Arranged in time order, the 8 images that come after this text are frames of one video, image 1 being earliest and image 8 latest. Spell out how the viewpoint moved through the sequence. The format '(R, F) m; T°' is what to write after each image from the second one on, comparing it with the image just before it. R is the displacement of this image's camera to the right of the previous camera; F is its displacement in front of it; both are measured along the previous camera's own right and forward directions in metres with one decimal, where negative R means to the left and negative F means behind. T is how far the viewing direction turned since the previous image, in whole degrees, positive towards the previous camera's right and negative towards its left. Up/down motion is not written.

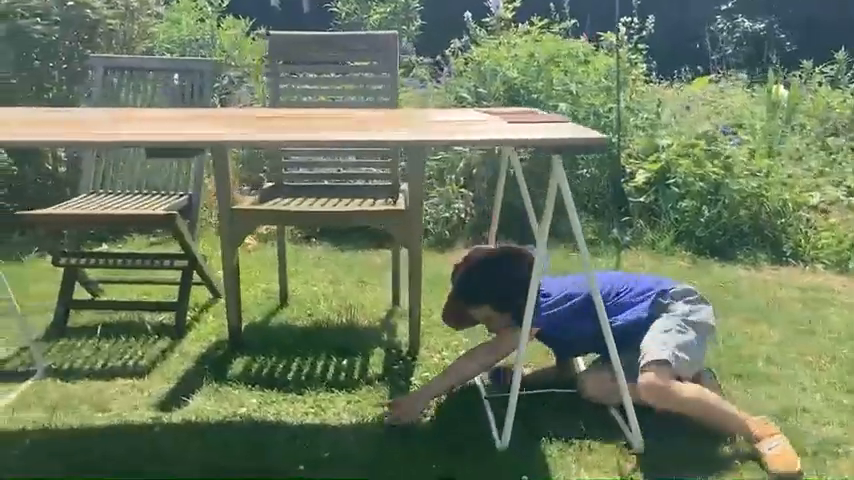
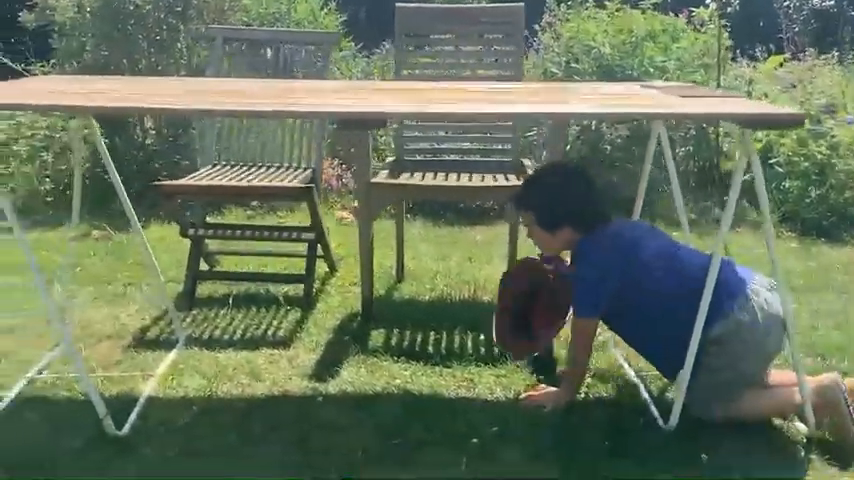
(-0.5, 0.0) m; -2°
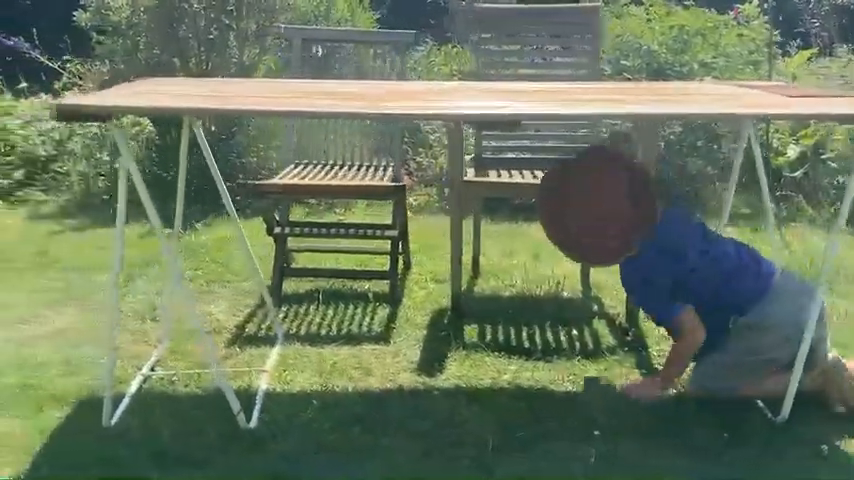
(-0.4, -0.1) m; 0°
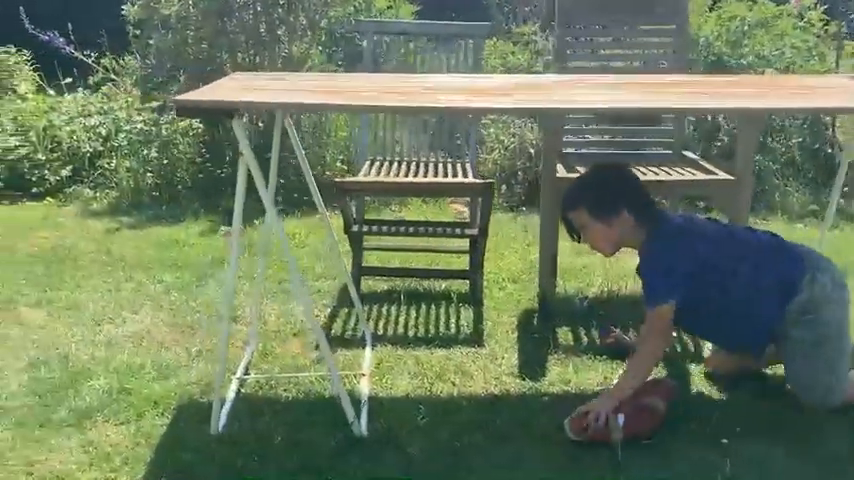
(-0.4, +0.1) m; 0°
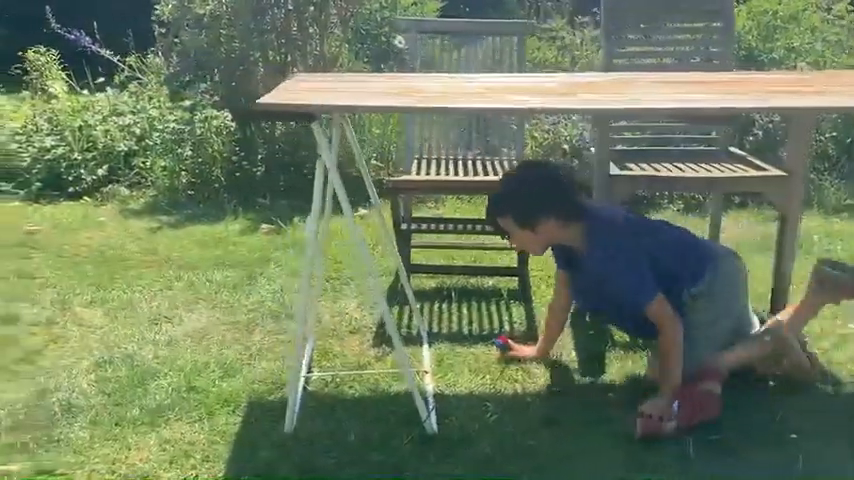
(-0.2, 0.0) m; 0°
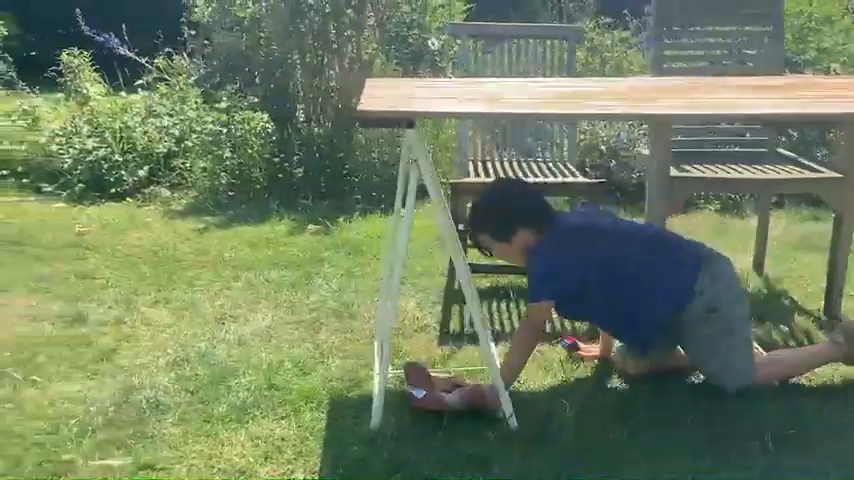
(-0.3, -0.1) m; 0°
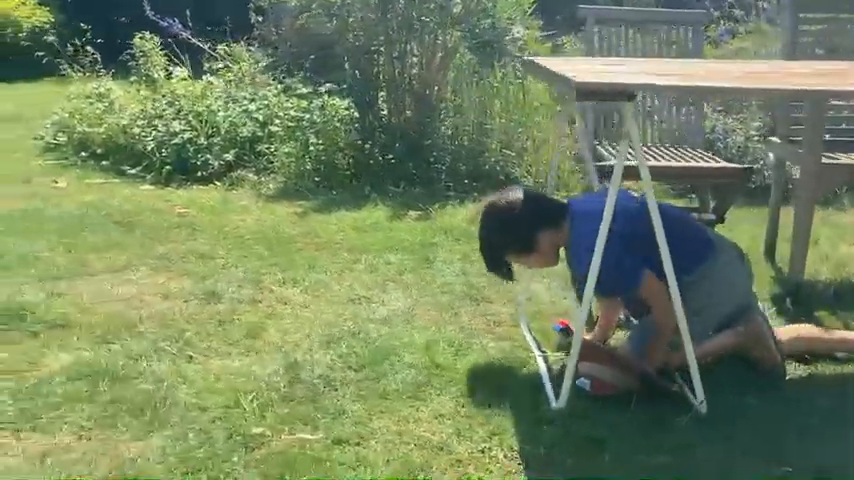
(-0.6, 0.0) m; 0°
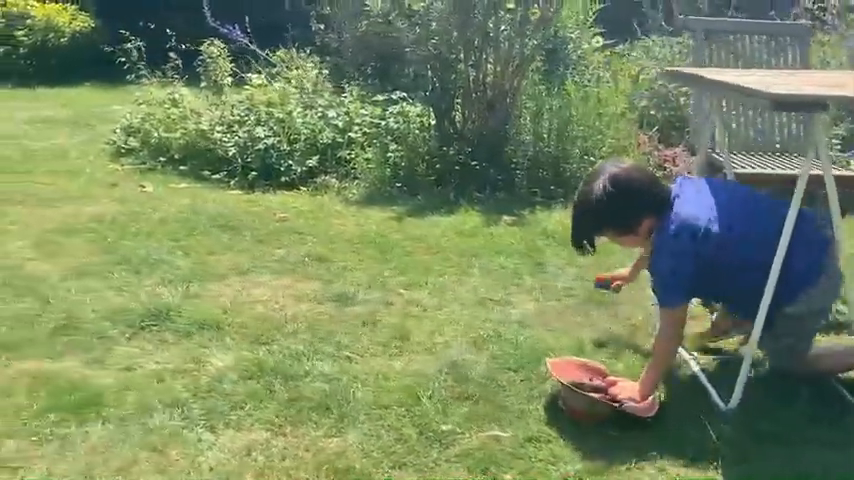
(-0.6, -0.1) m; 0°
